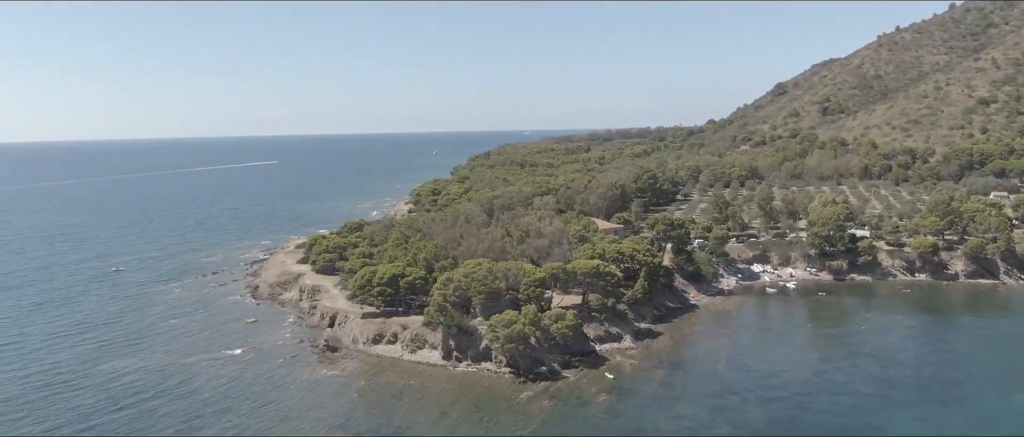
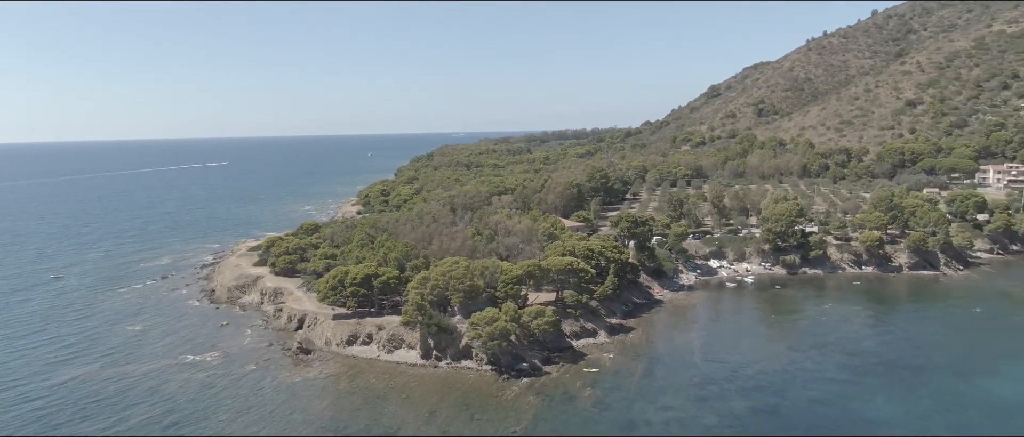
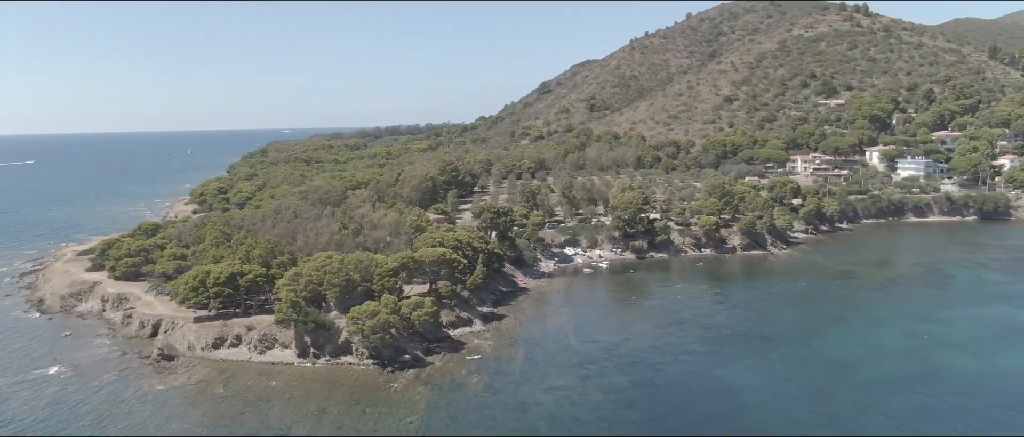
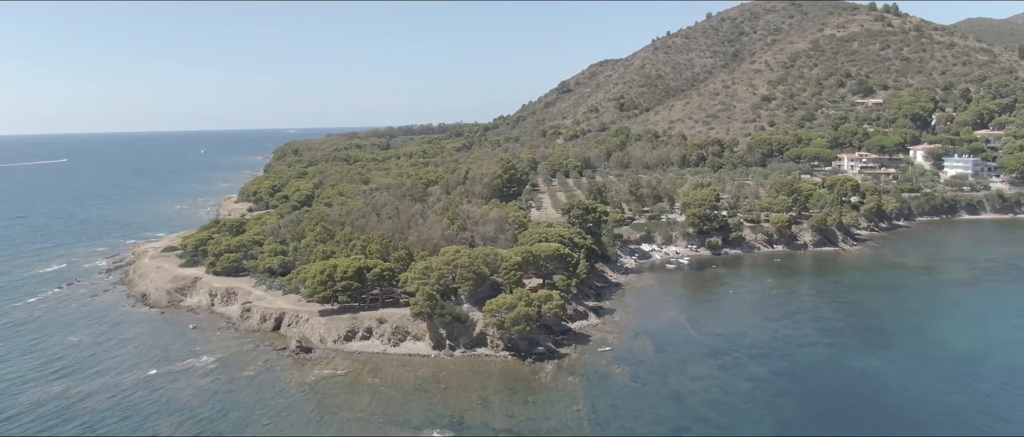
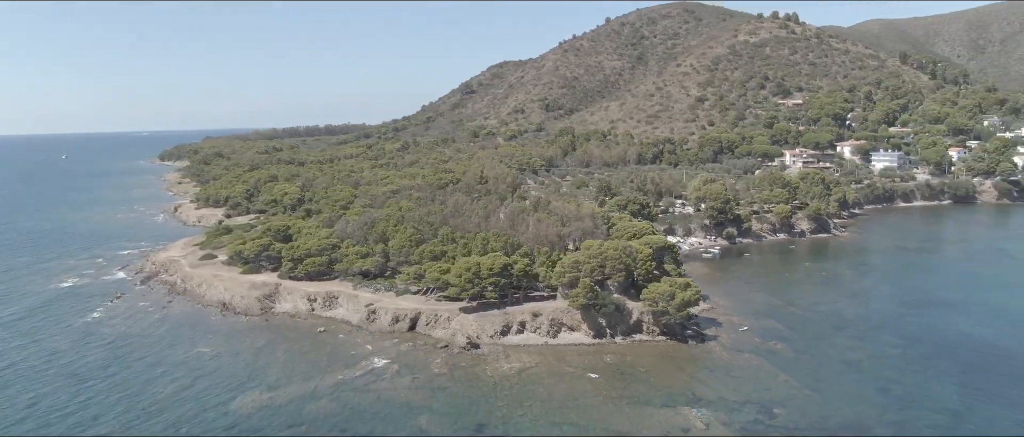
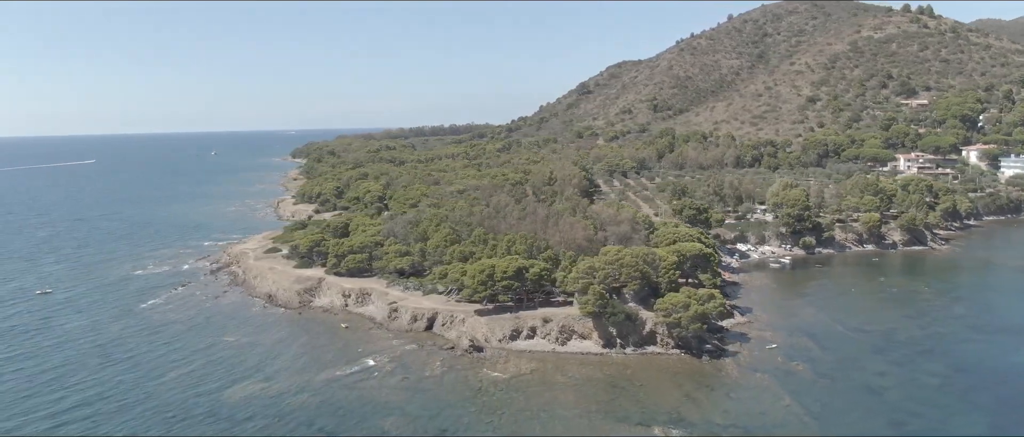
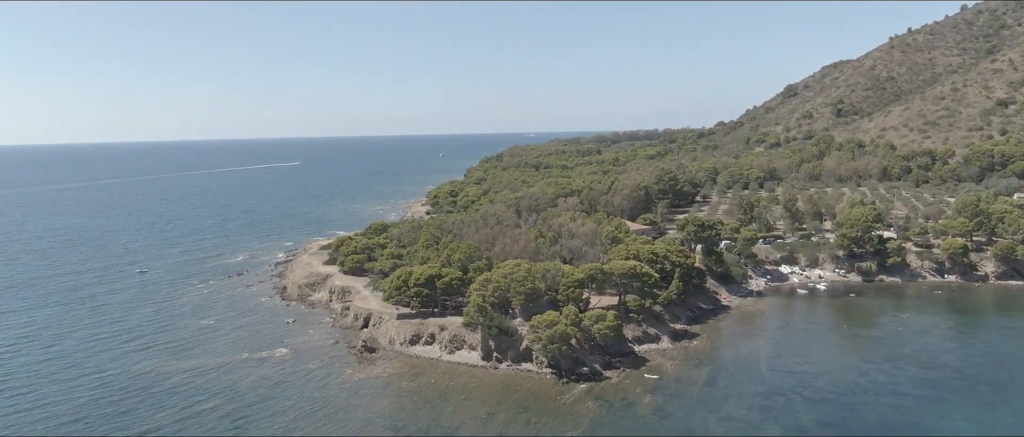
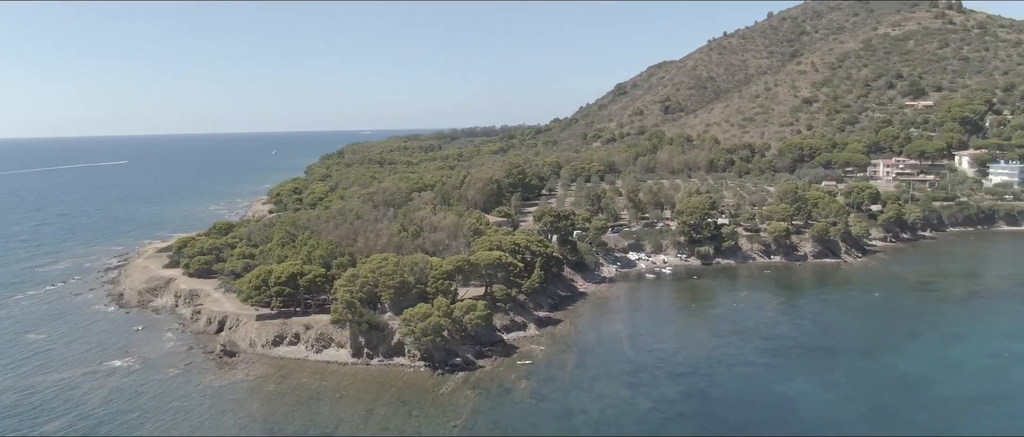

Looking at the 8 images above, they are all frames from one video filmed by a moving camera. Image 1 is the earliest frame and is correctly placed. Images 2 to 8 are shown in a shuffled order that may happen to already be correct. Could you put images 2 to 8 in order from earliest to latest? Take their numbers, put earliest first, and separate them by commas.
7, 2, 8, 3, 4, 6, 5
